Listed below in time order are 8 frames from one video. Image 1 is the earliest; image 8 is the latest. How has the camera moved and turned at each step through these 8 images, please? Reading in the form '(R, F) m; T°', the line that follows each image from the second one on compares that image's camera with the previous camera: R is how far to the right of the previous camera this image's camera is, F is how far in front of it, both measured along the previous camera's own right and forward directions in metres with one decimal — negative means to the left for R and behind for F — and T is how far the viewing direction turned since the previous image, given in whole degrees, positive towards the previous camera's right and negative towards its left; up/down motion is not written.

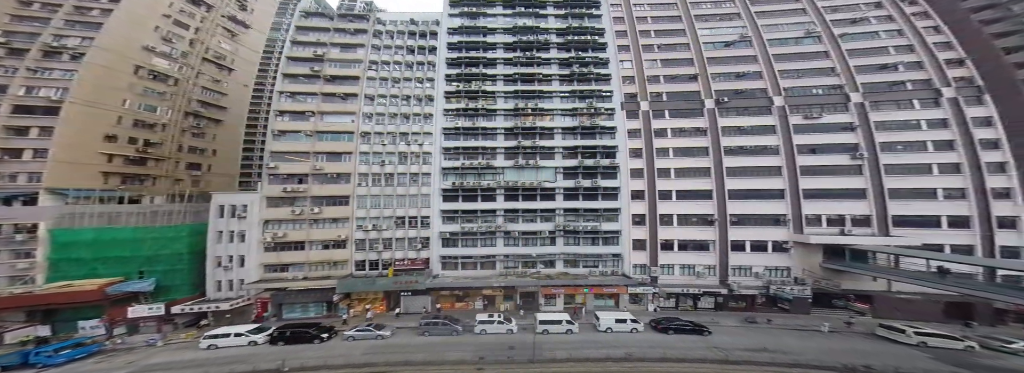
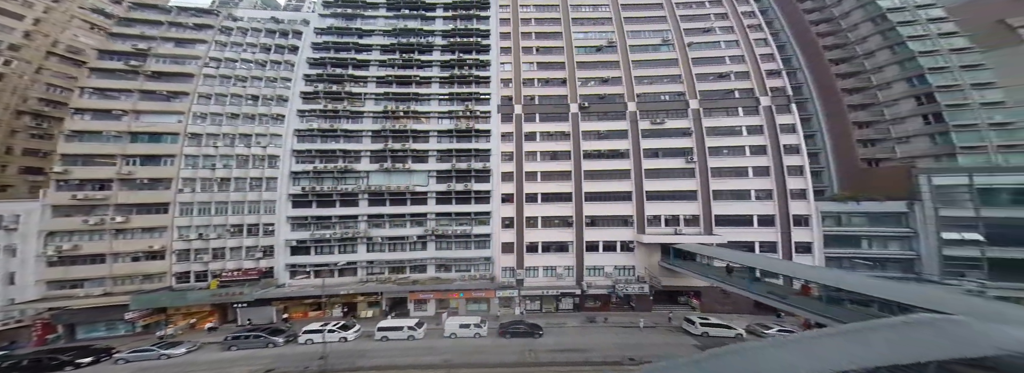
(+8.9, -0.3) m; +5°
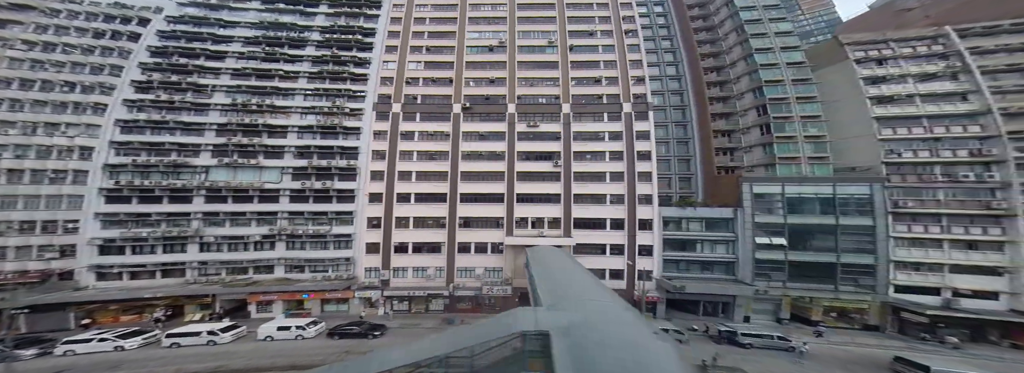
(+9.3, -0.2) m; +4°
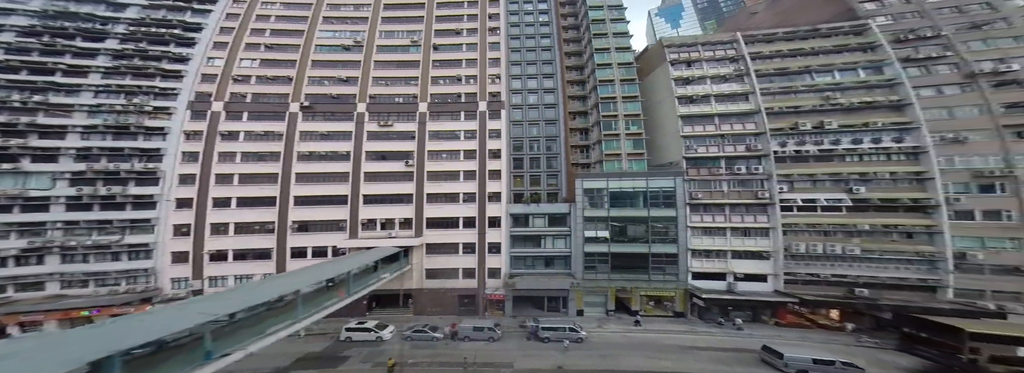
(+11.6, -0.5) m; +5°
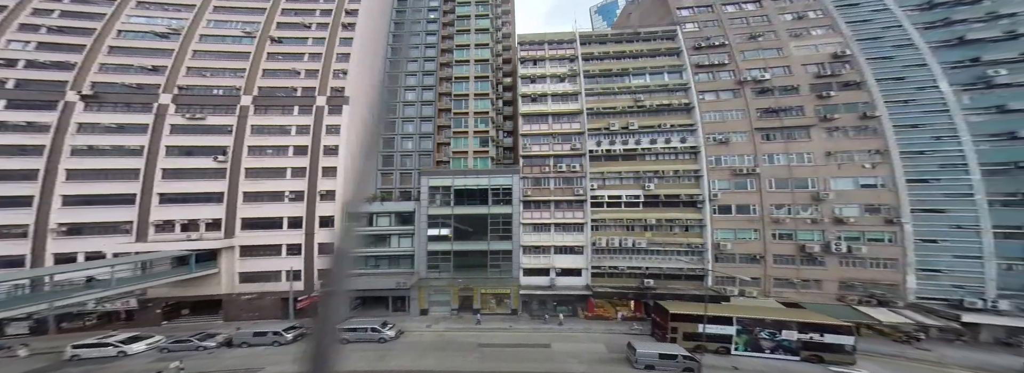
(+11.8, -0.3) m; +6°
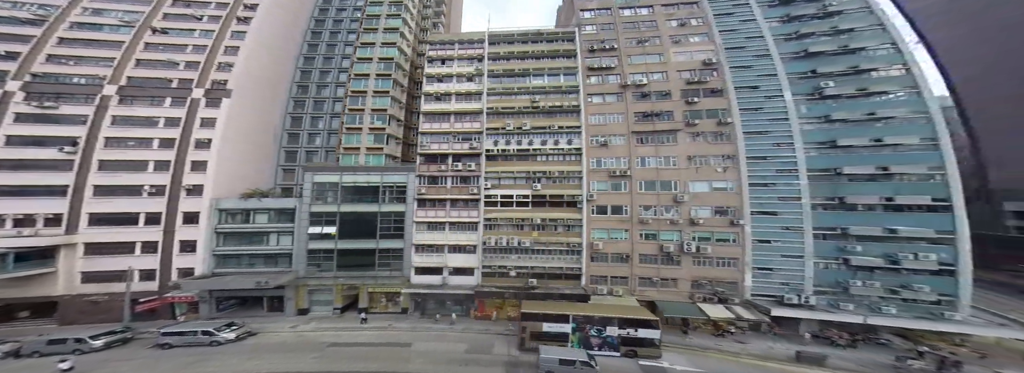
(+7.2, -0.2) m; +3°
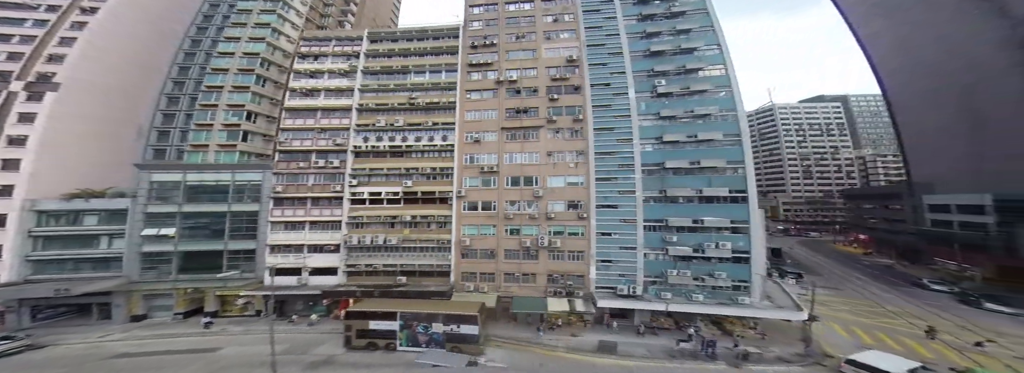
(+8.1, -0.1) m; +4°
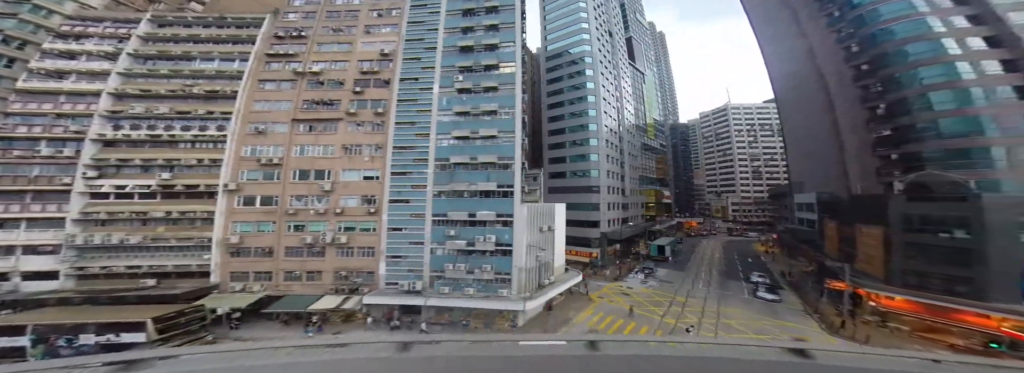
(+11.1, -0.5) m; +7°
